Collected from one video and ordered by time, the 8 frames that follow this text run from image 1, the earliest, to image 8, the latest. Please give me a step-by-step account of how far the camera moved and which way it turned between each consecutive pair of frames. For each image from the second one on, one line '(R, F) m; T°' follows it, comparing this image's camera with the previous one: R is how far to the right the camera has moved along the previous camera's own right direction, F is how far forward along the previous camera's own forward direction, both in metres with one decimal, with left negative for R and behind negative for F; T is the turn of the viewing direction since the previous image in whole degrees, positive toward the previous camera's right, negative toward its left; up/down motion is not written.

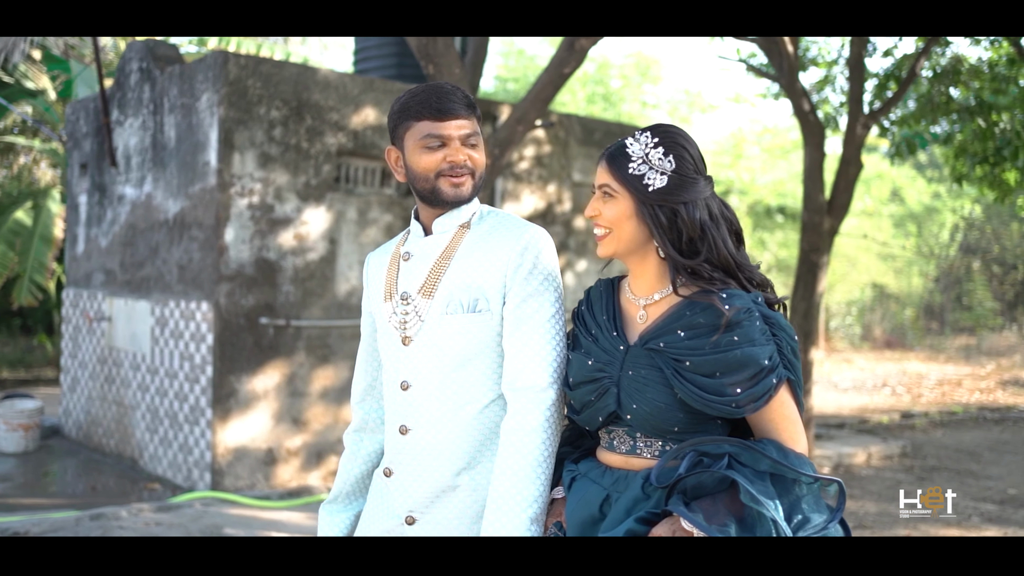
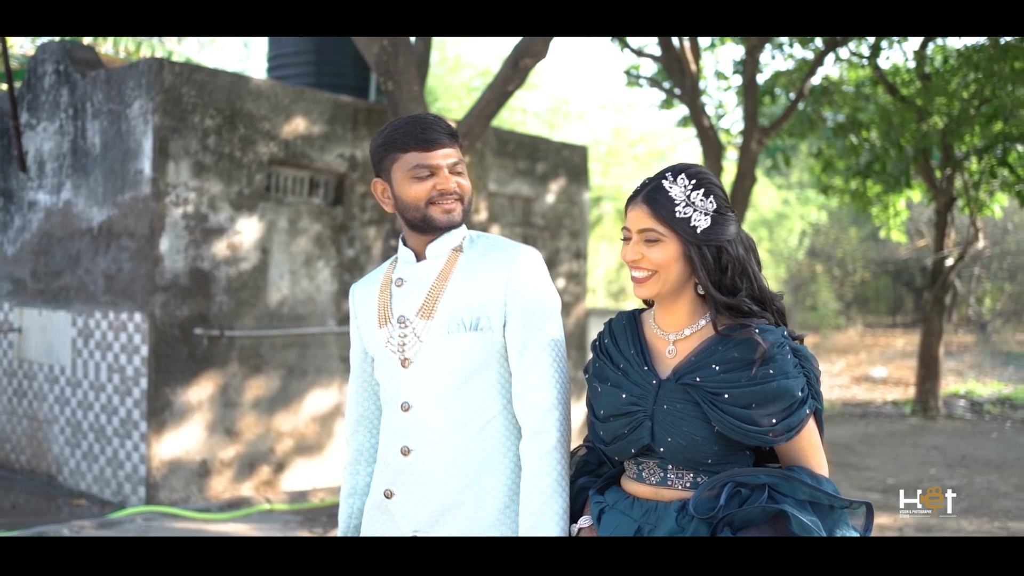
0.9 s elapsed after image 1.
(-0.5, -0.2) m; +8°
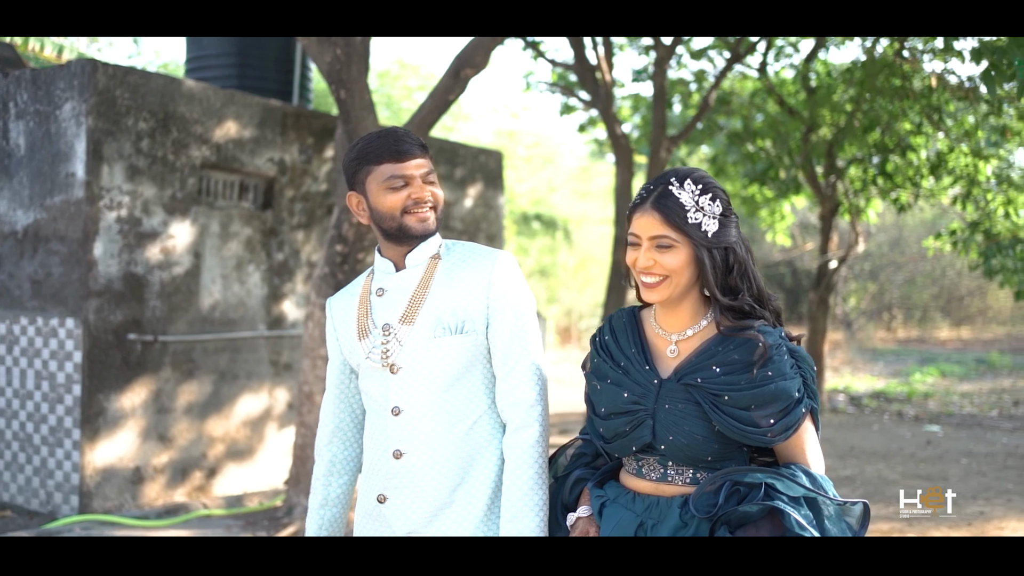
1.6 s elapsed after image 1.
(-0.4, -0.2) m; +7°
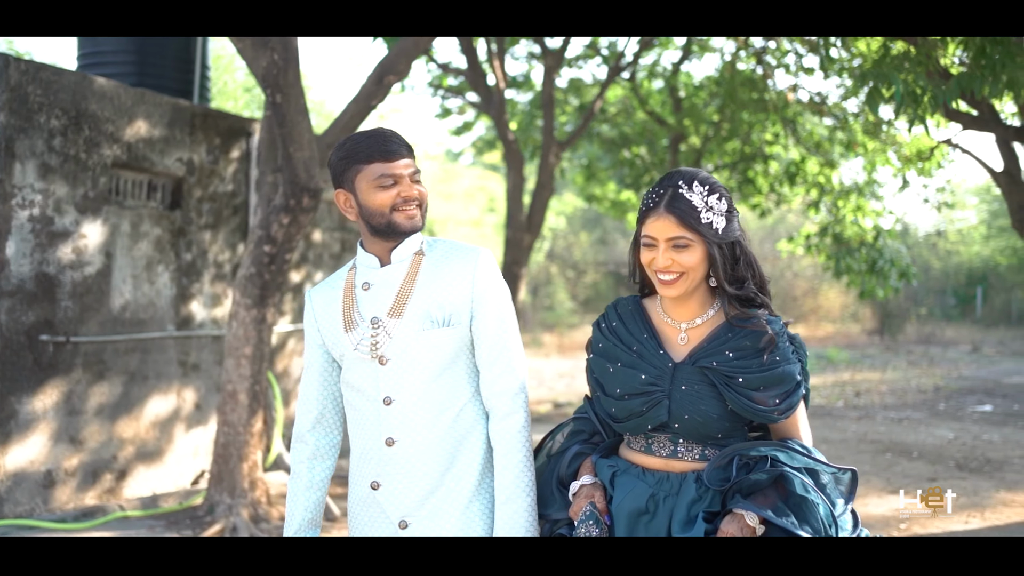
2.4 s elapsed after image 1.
(-0.4, -0.2) m; +9°
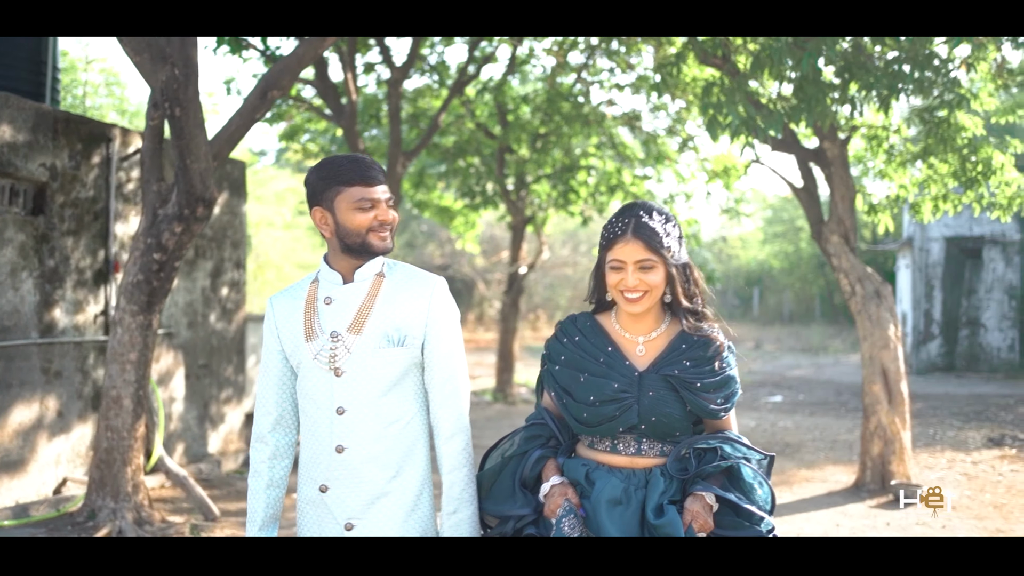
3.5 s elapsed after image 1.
(-0.5, -0.4) m; +11°
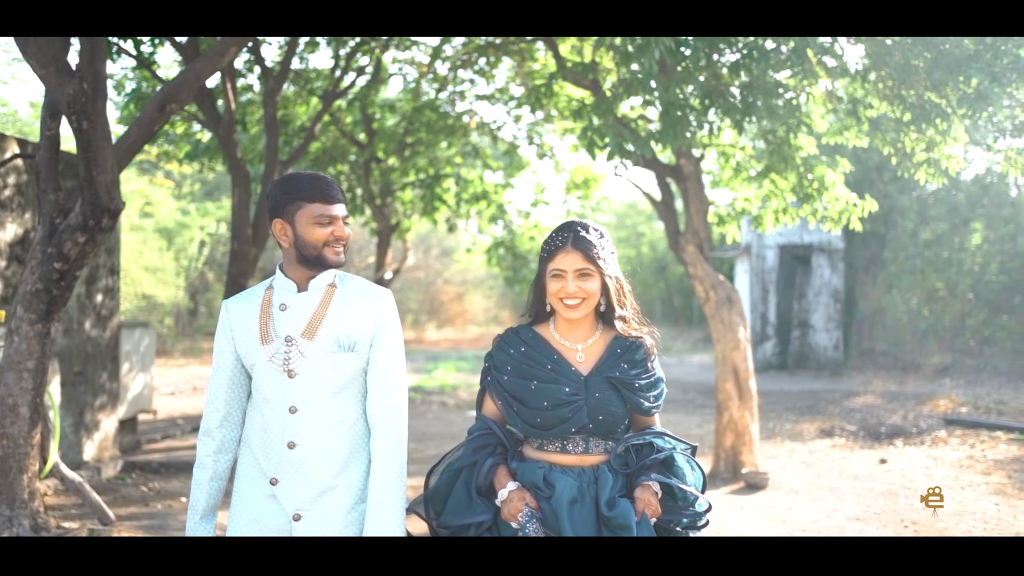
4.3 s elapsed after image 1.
(-0.3, -0.4) m; +9°
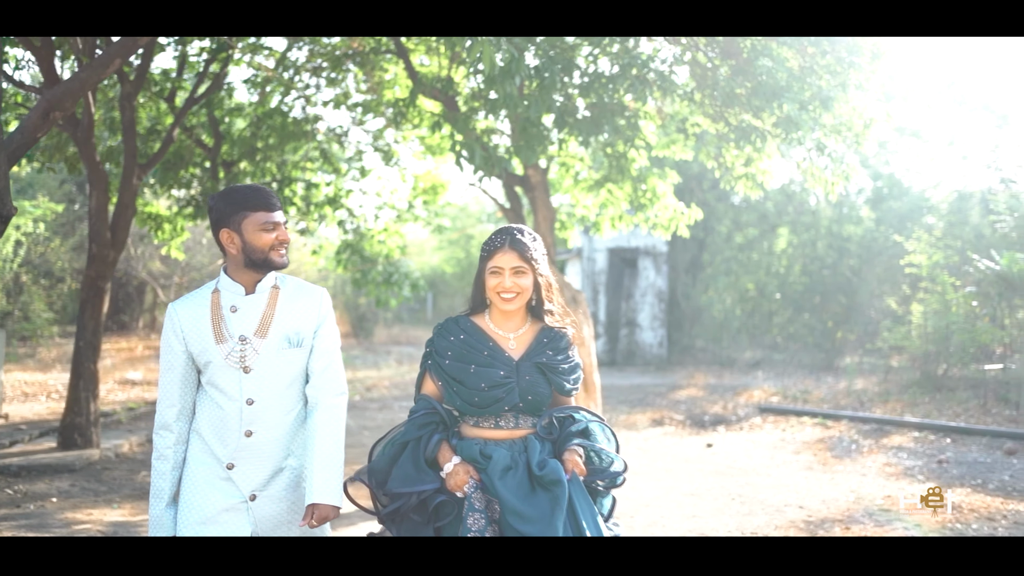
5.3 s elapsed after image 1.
(-0.4, -0.6) m; +10°
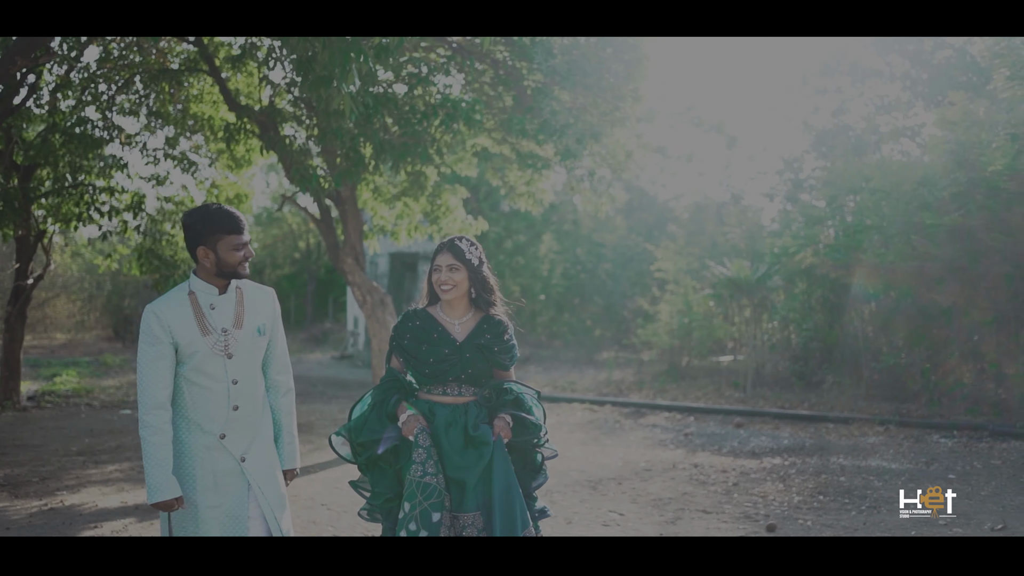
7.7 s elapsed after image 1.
(-0.7, -1.3) m; +14°
